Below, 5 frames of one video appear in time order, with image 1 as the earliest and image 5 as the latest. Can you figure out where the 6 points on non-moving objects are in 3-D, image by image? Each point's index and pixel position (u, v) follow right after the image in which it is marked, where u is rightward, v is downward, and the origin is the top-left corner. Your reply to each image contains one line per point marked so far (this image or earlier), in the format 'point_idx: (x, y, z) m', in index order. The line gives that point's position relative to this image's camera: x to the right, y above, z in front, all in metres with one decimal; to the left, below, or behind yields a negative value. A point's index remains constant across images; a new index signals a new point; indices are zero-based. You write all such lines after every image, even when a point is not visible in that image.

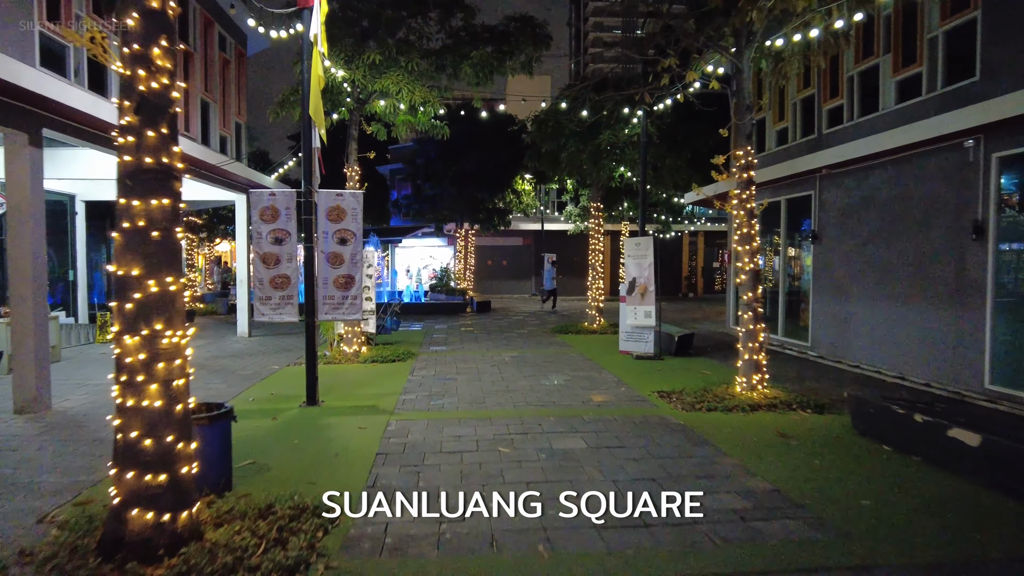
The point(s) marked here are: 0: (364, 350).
0: (-2.6, -1.1, +11.6) m
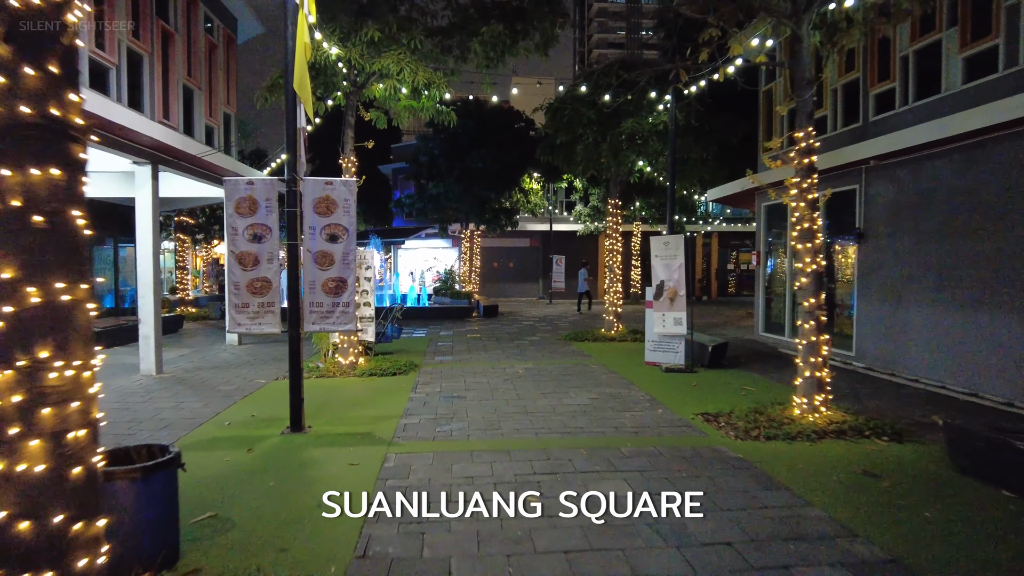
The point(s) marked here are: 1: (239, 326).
0: (-2.4, -1.2, +10.5) m
1: (-2.8, -0.4, +6.7) m
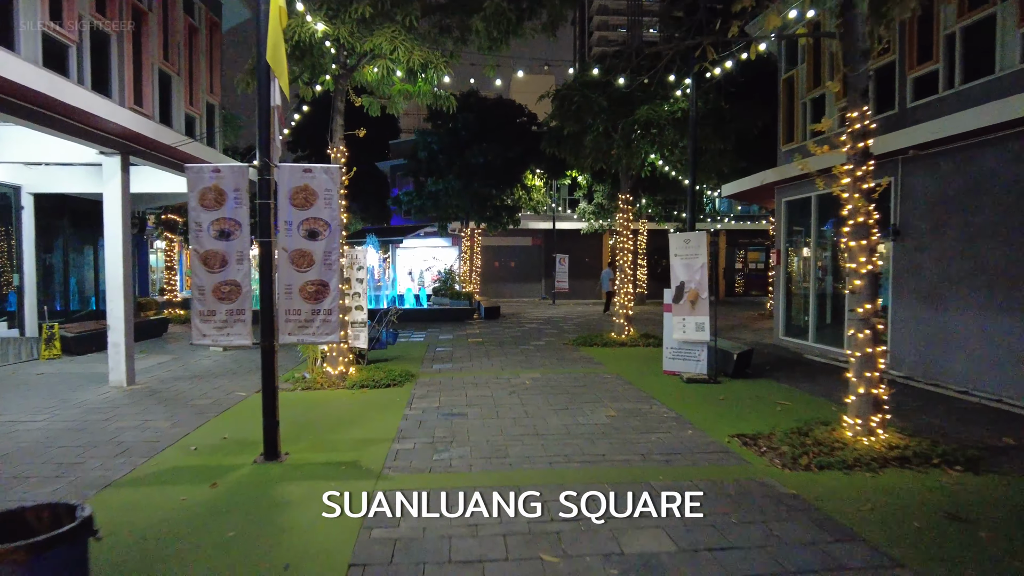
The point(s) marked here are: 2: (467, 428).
0: (-2.3, -1.2, +9.5) m
1: (-2.7, -0.4, +5.8) m
2: (-0.5, -1.4, +6.7) m
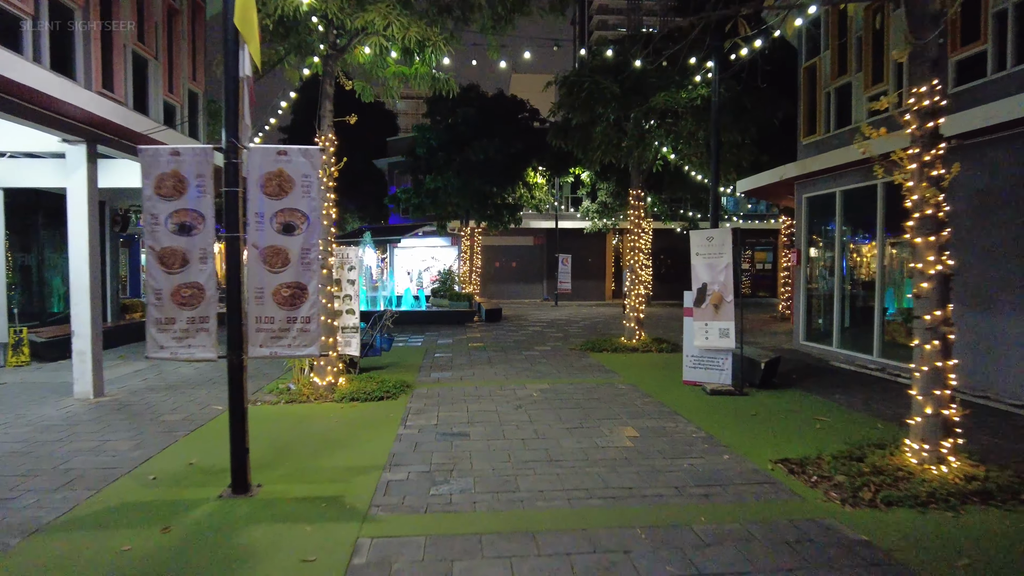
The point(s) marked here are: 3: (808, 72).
0: (-2.2, -1.2, +8.7) m
1: (-2.6, -0.5, +4.9) m
2: (-0.4, -1.4, +5.8) m
3: (+5.8, +4.3, +13.1) m
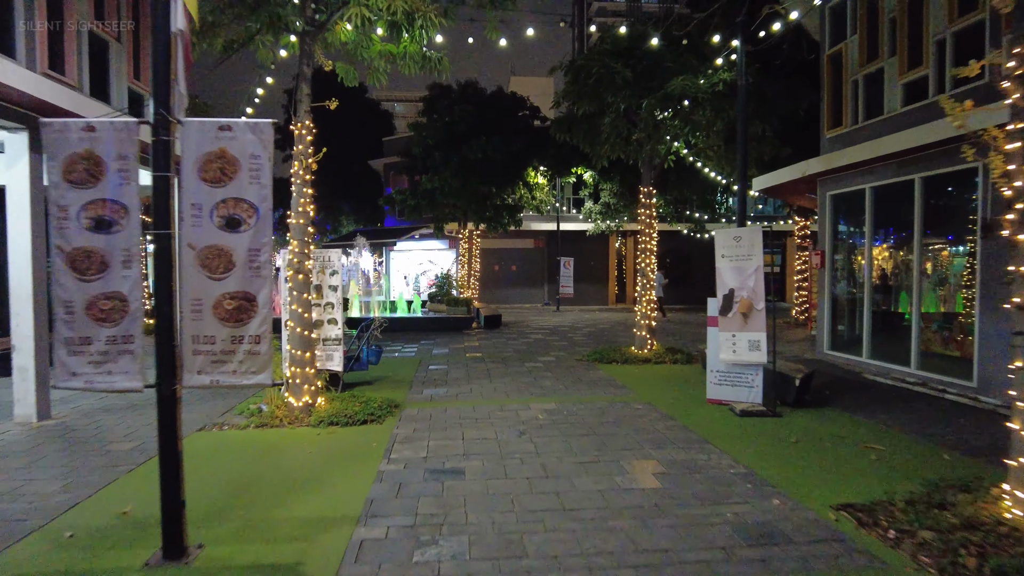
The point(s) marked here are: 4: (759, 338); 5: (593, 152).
0: (-2.2, -1.3, +7.7) m
1: (-2.6, -0.5, +3.9) m
2: (-0.3, -1.5, +4.8) m
3: (+5.9, +4.2, +12.1) m
4: (+2.9, -0.6, +7.6) m
5: (+1.5, +2.5, +11.9) m
